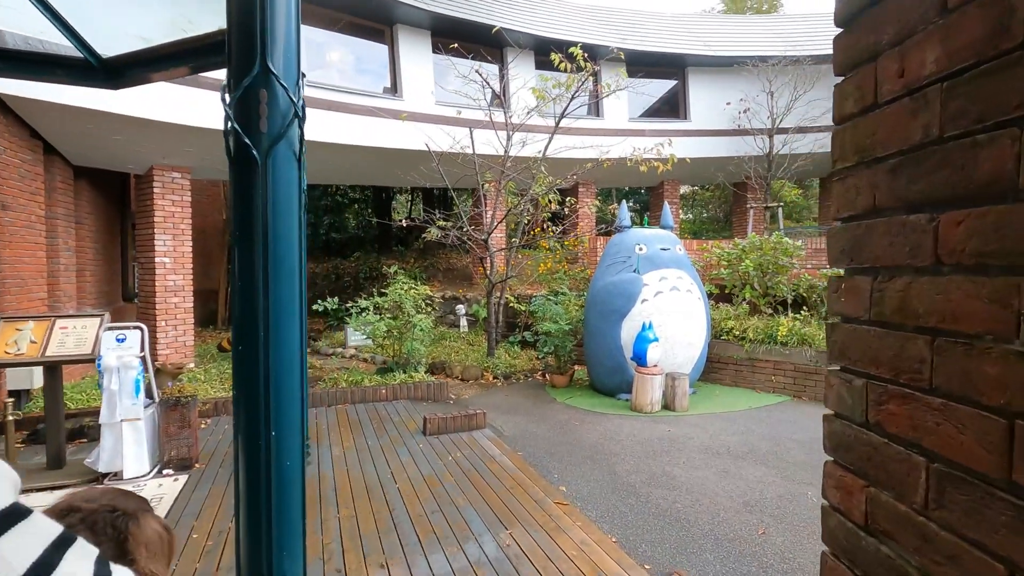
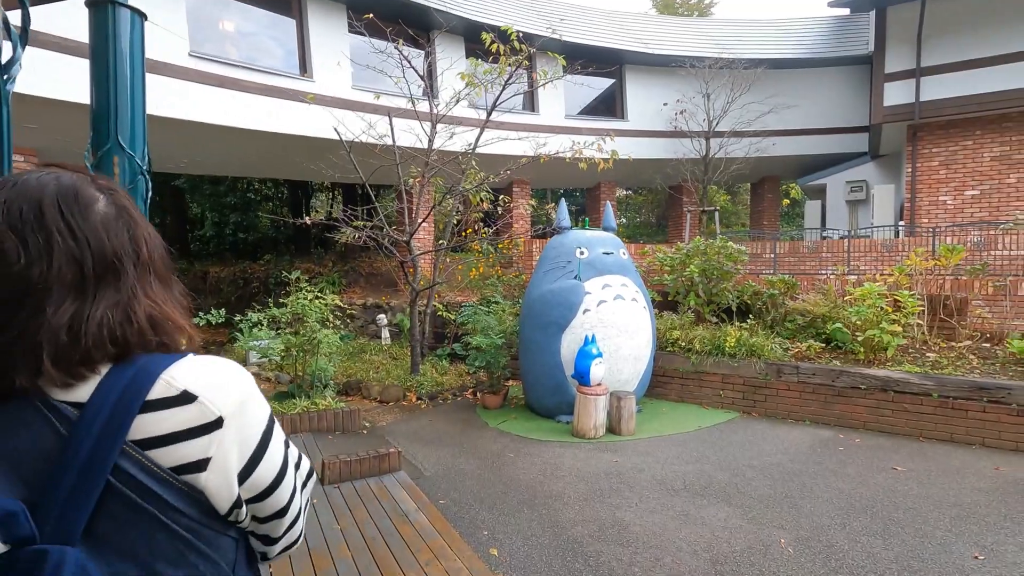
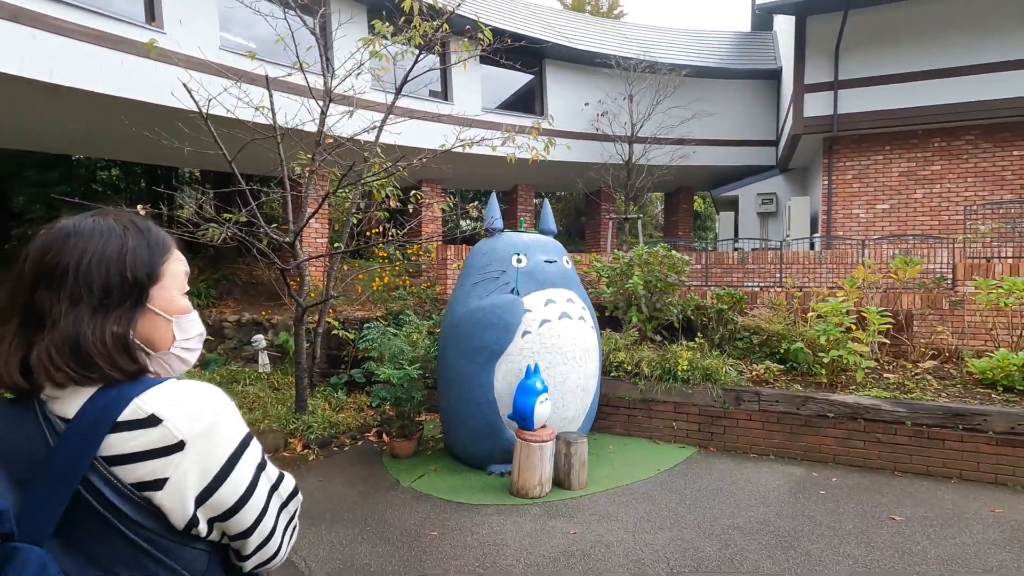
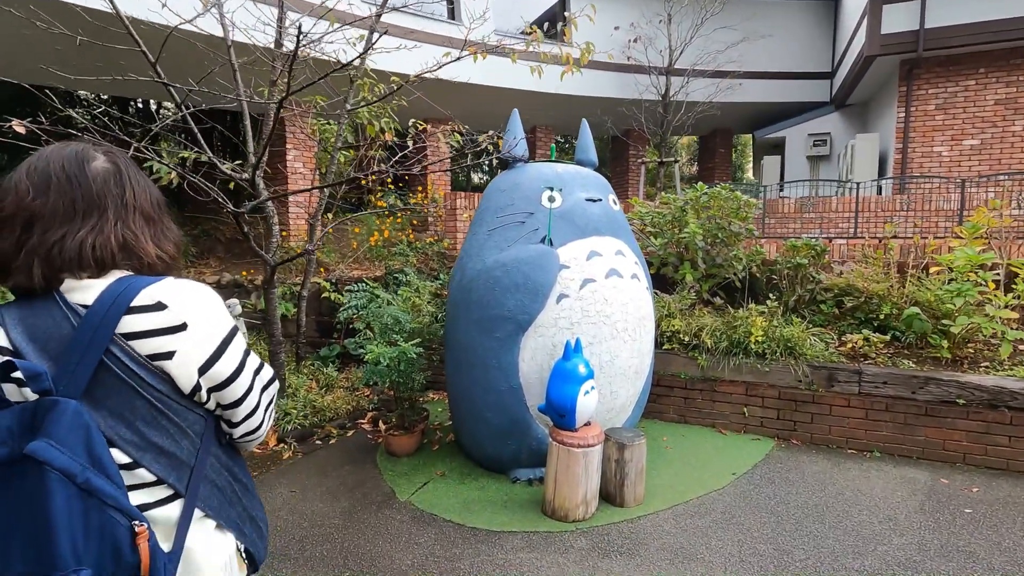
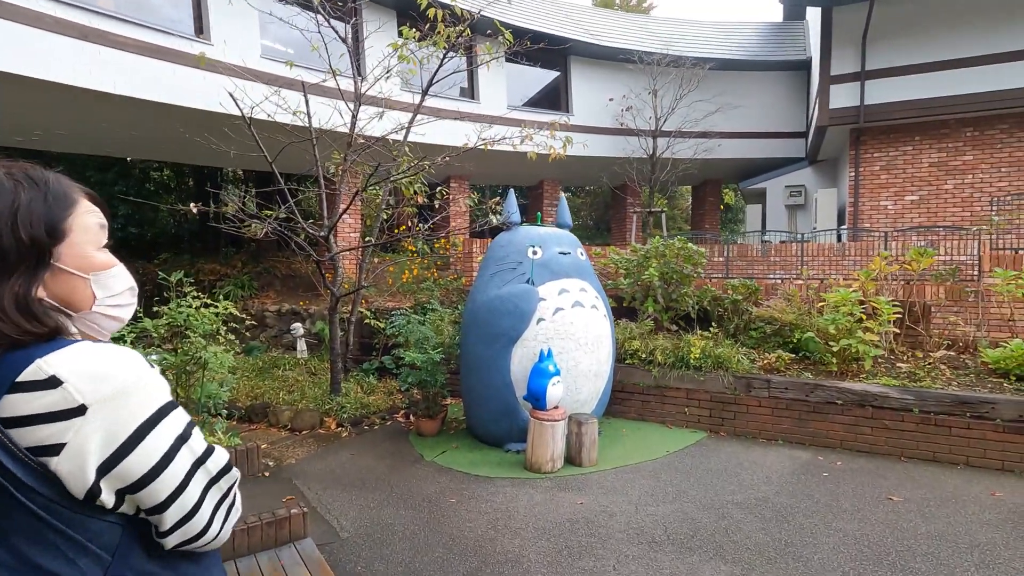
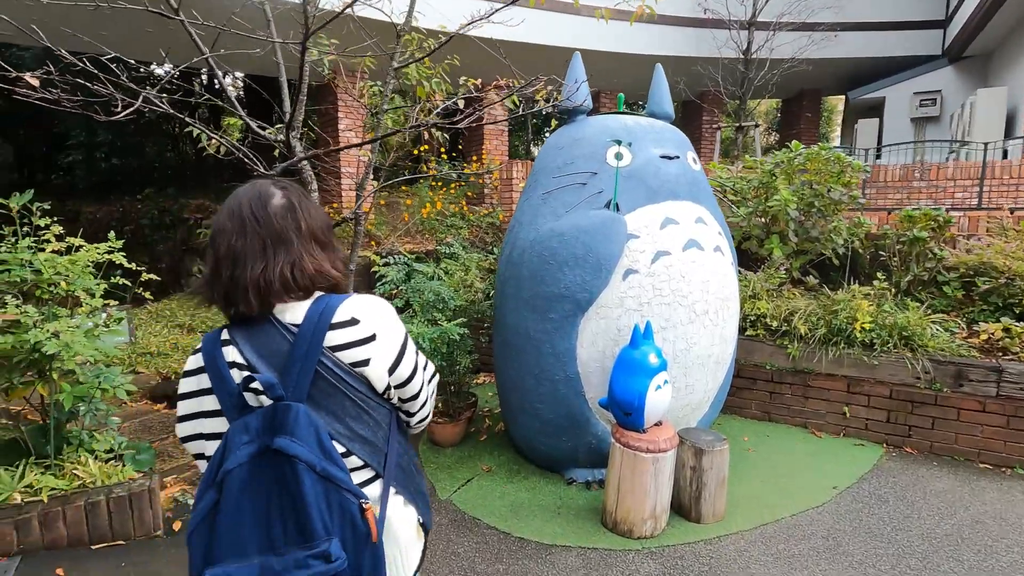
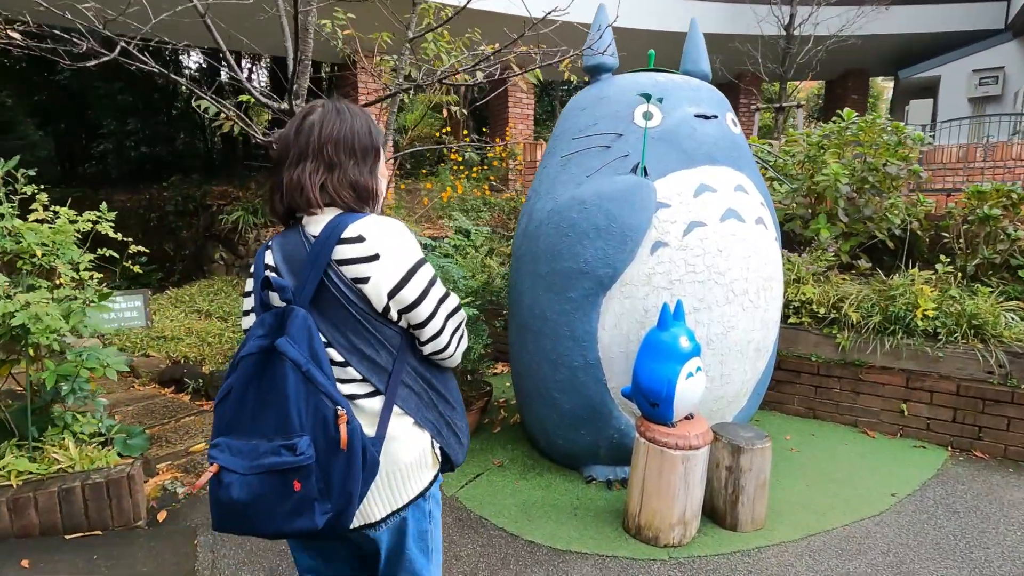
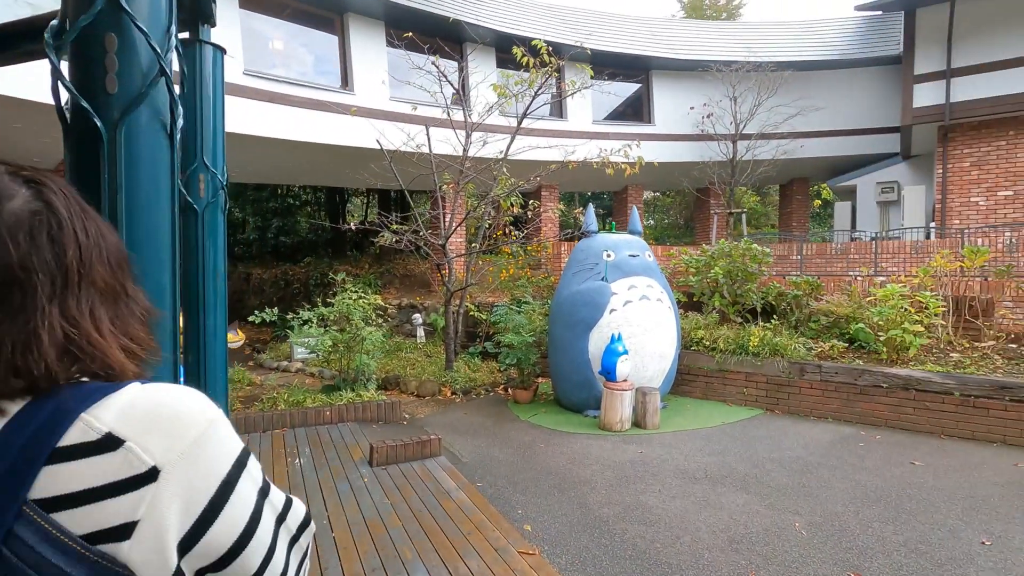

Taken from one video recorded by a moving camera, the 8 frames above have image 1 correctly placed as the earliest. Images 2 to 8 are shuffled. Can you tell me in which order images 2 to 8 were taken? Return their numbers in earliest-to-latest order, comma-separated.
8, 2, 5, 3, 4, 6, 7
